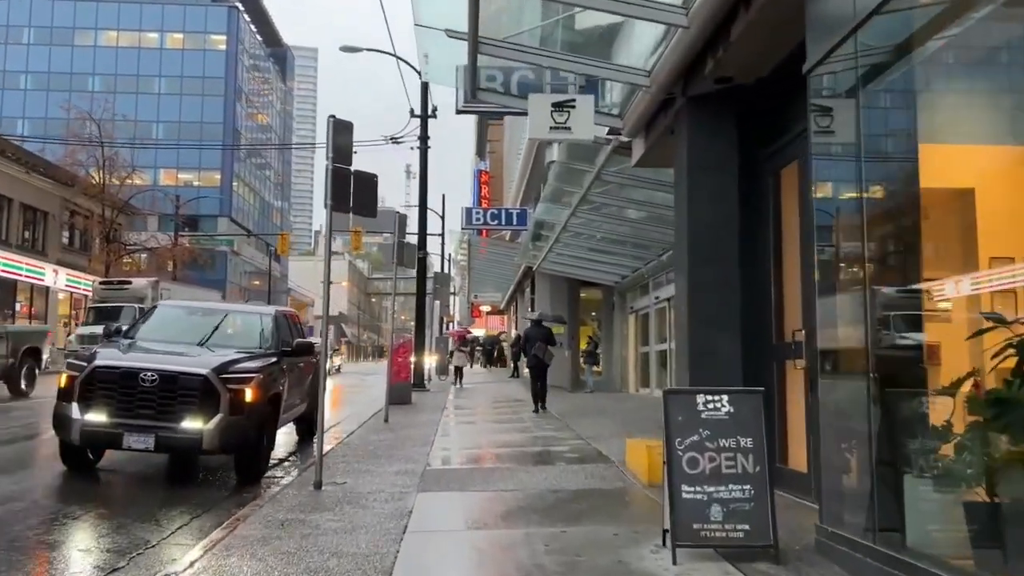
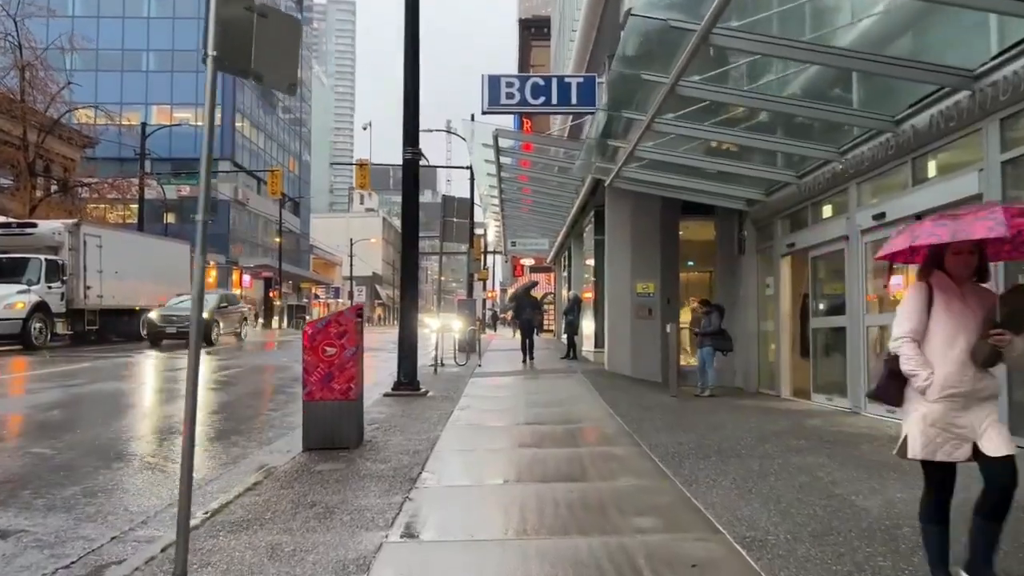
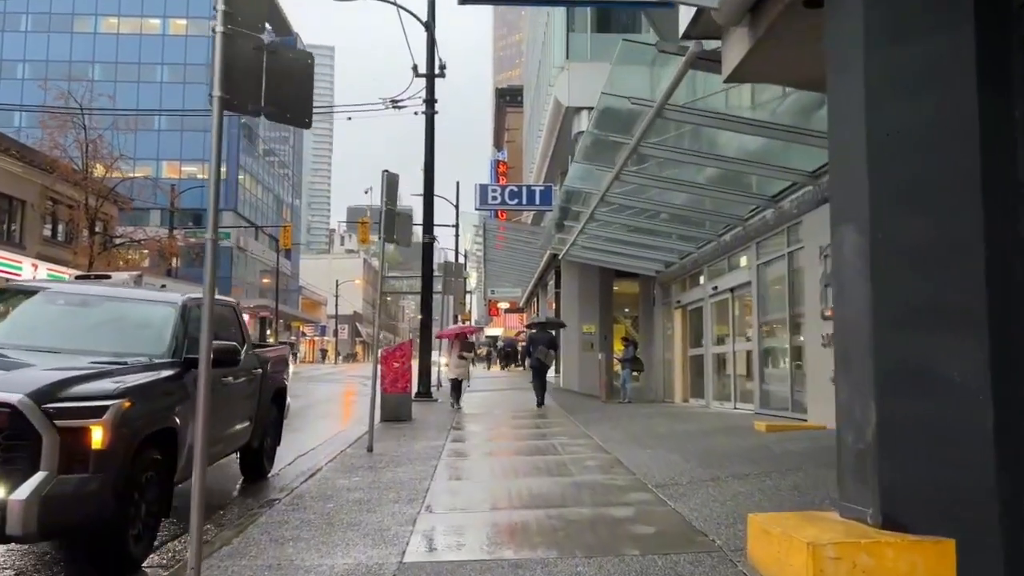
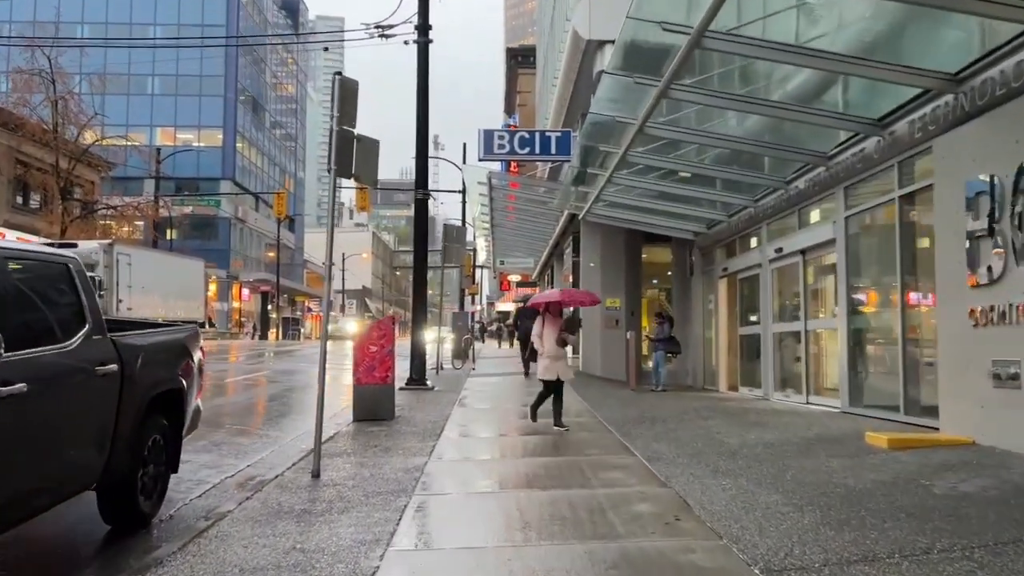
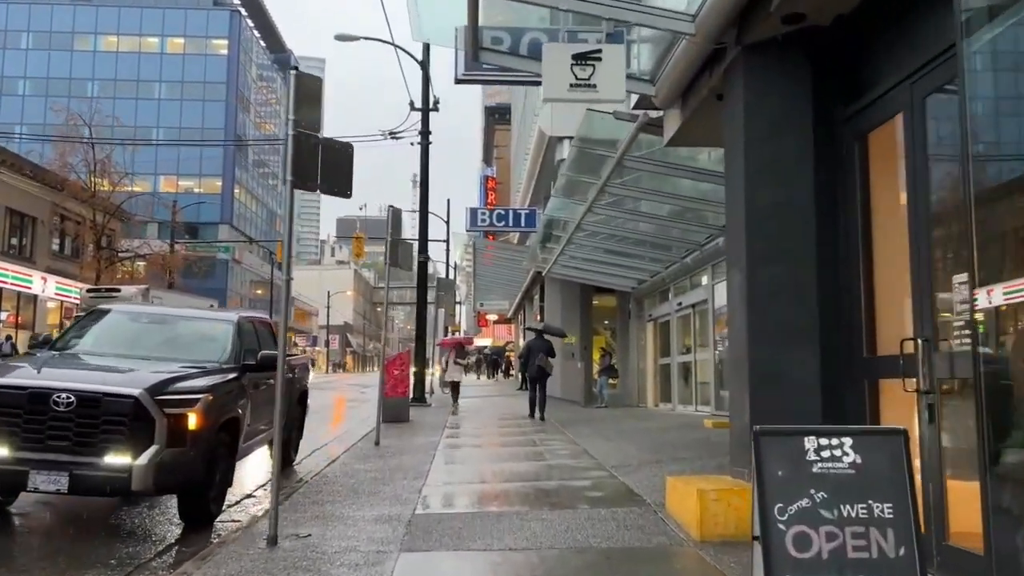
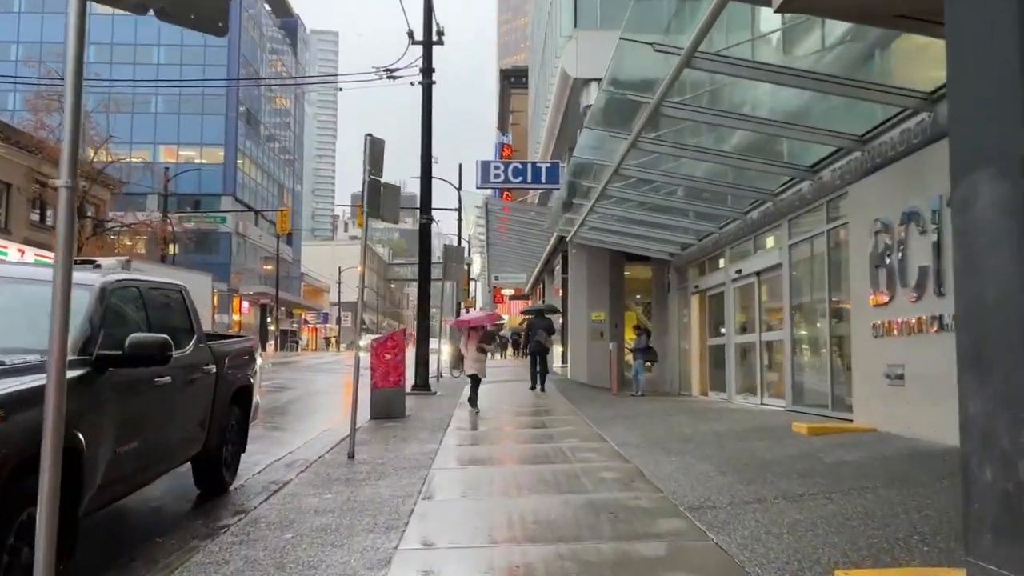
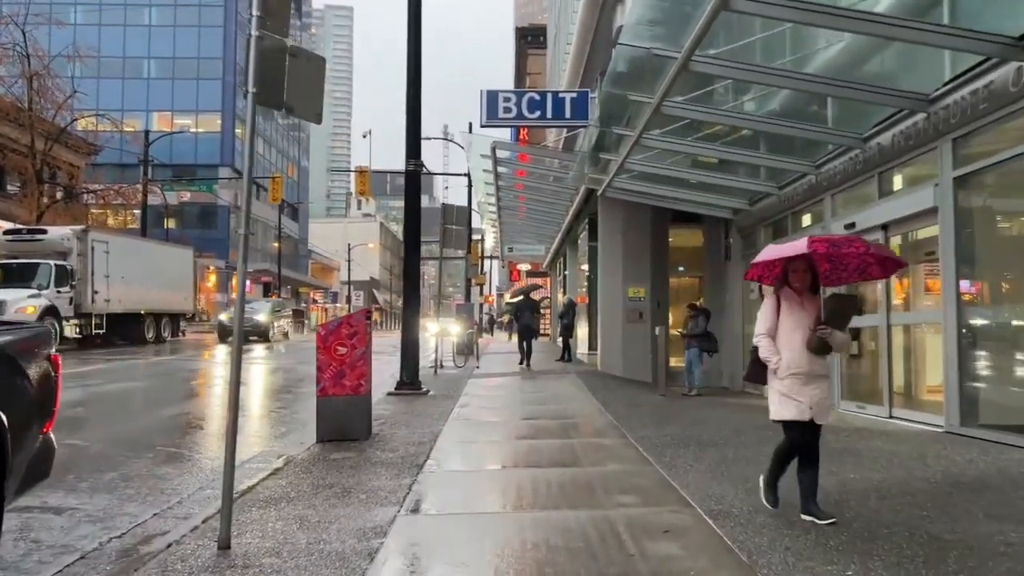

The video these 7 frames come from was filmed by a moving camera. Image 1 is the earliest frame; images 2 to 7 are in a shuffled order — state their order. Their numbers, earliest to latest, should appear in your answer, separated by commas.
5, 3, 6, 4, 7, 2
